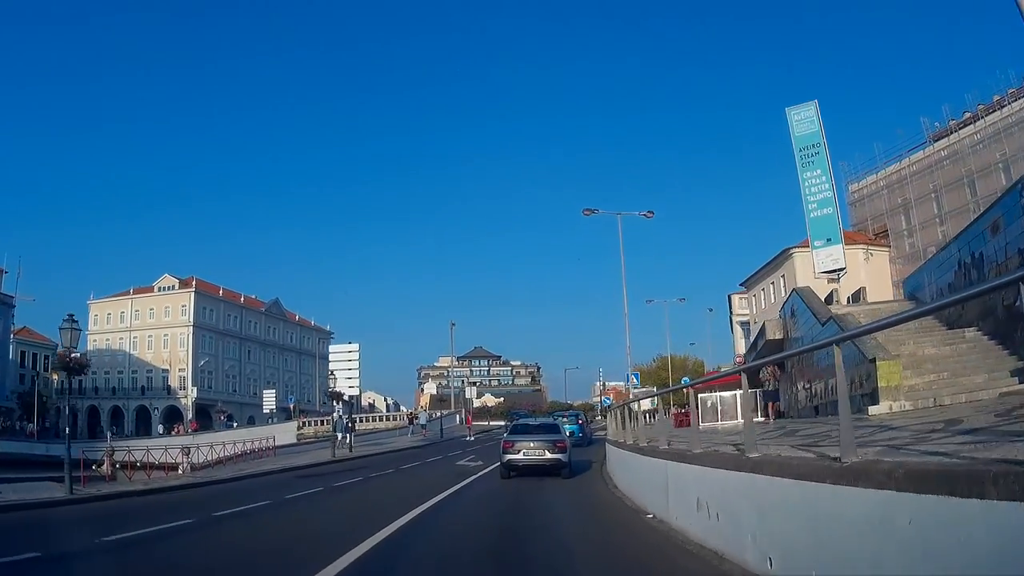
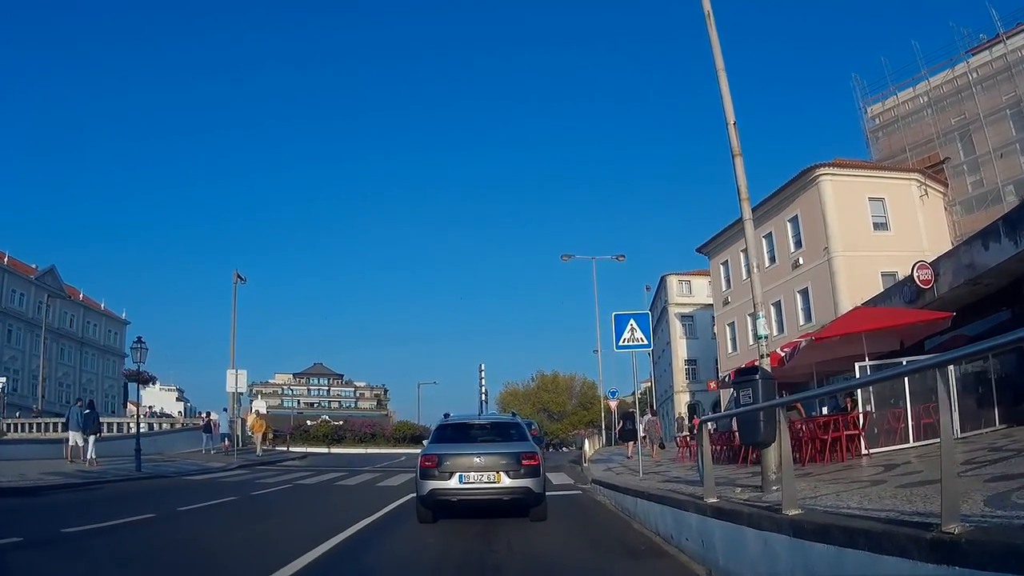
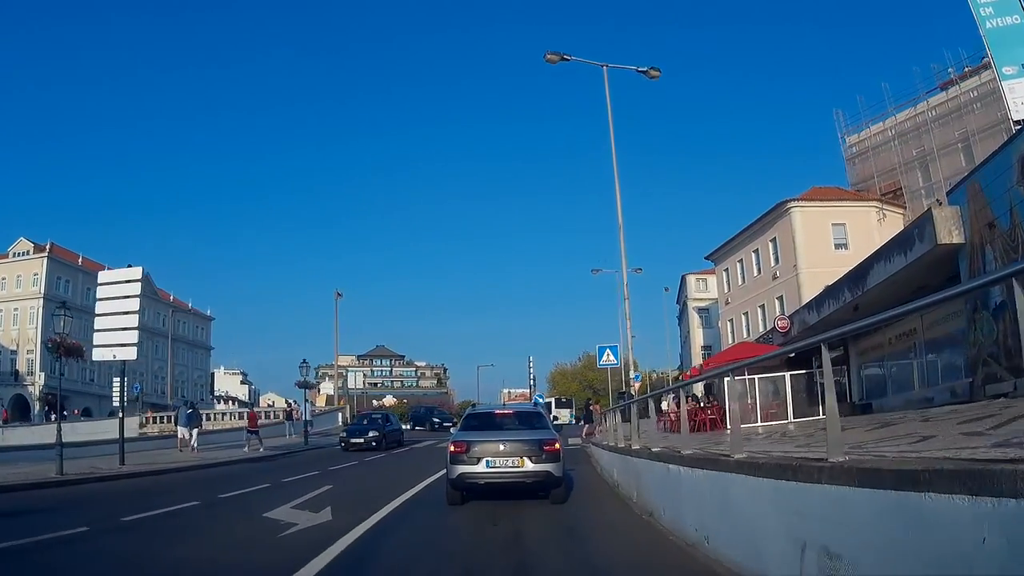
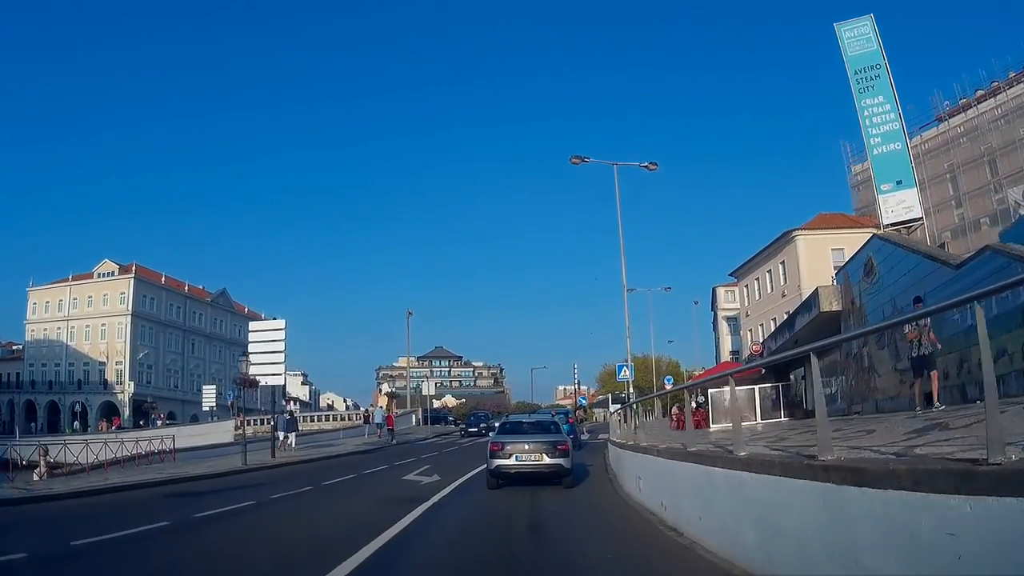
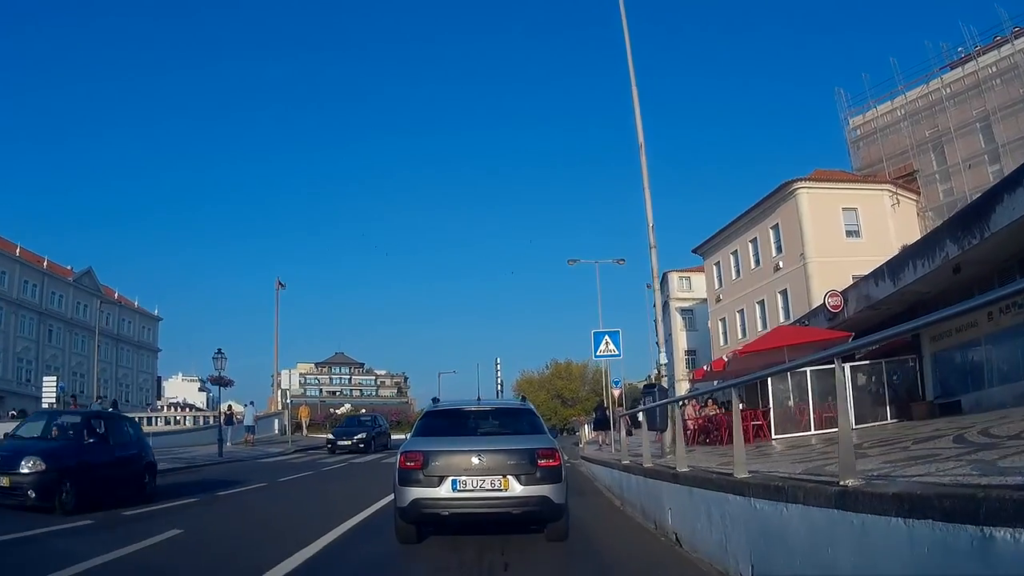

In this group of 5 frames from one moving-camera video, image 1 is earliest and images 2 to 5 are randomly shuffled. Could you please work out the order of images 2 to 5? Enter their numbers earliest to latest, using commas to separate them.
4, 3, 5, 2
